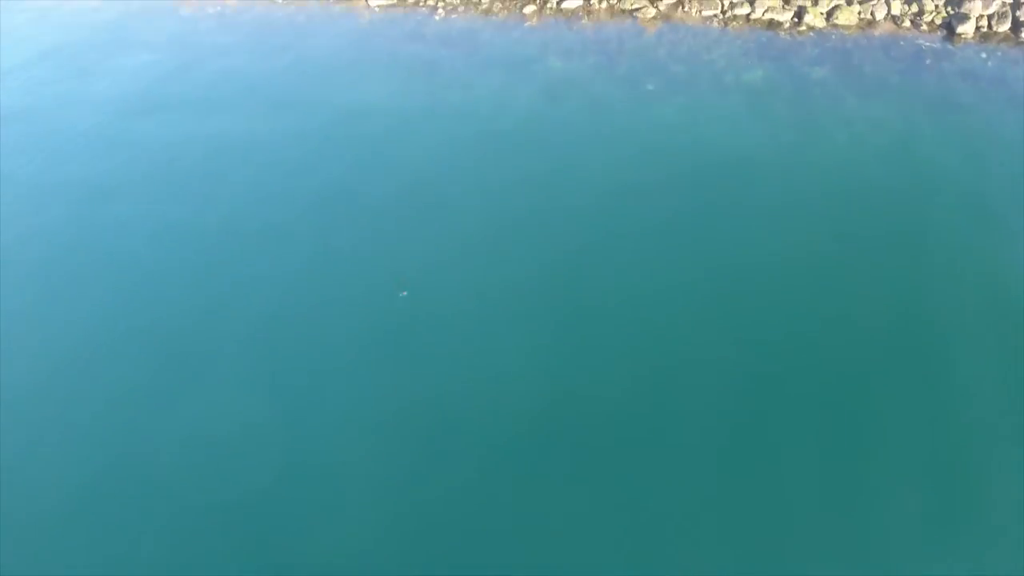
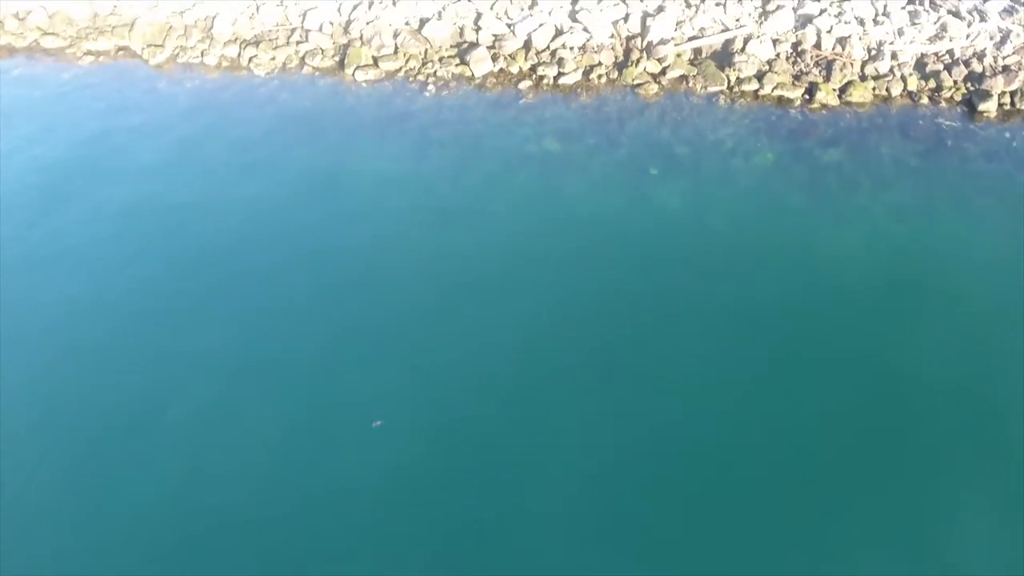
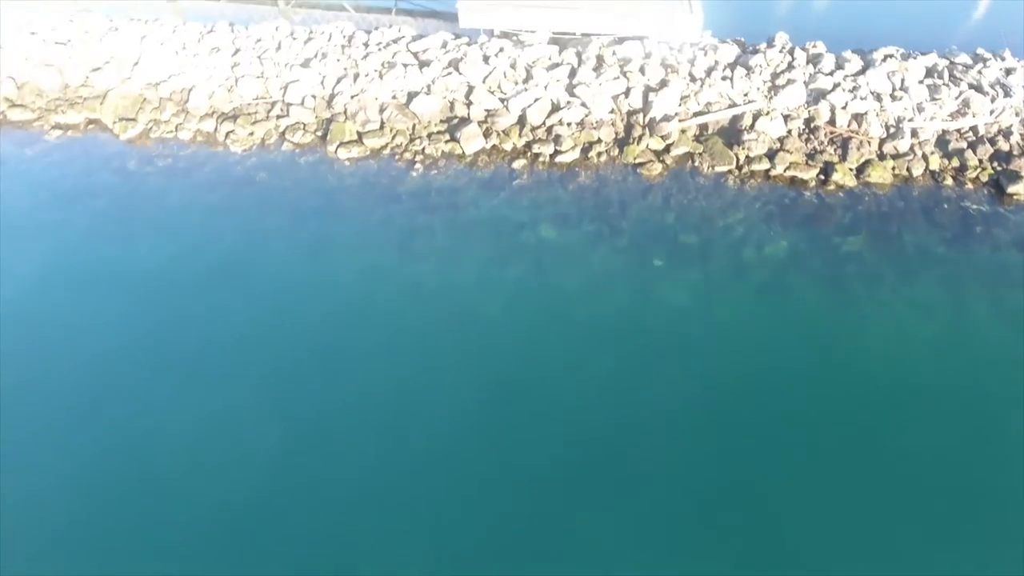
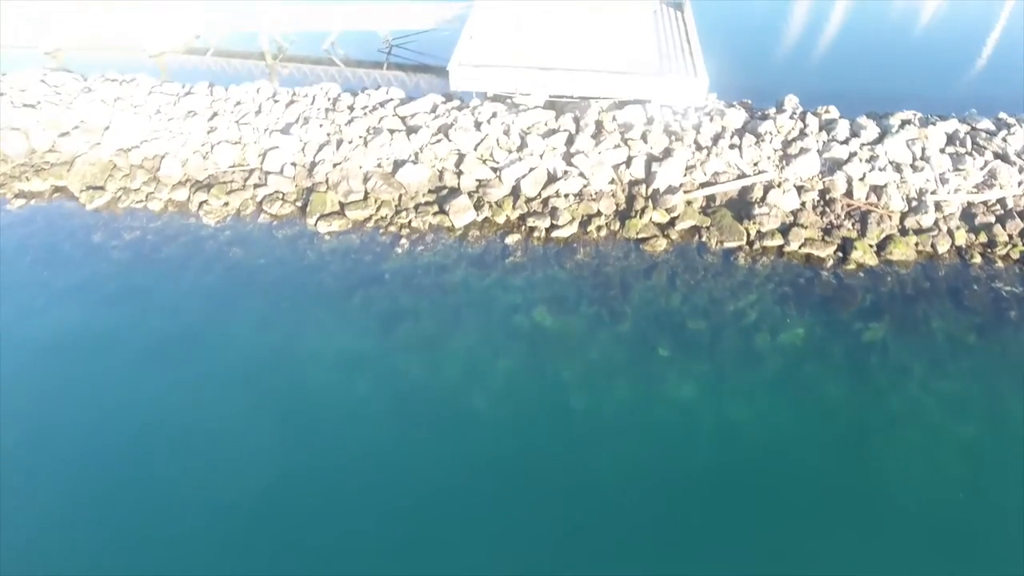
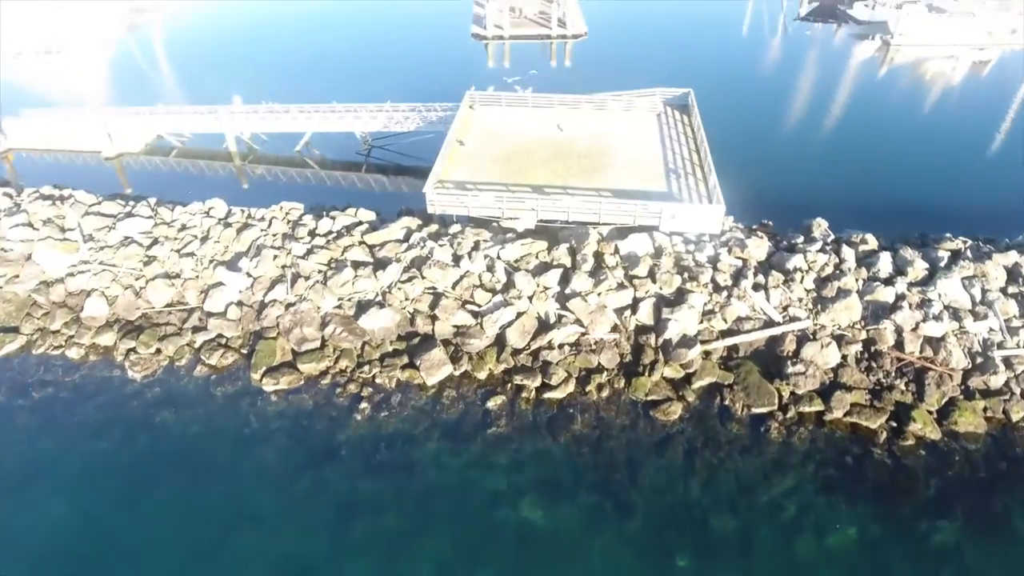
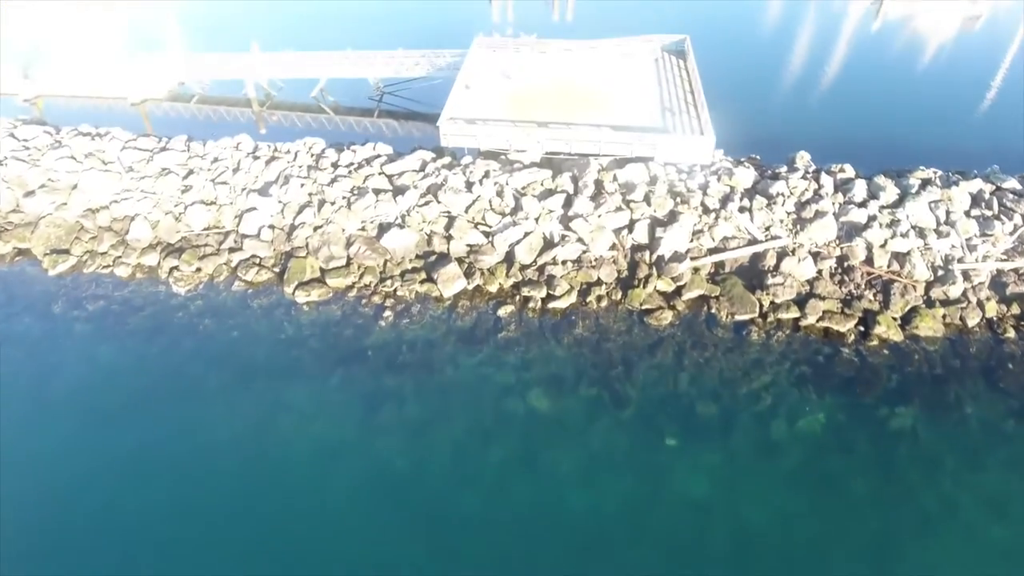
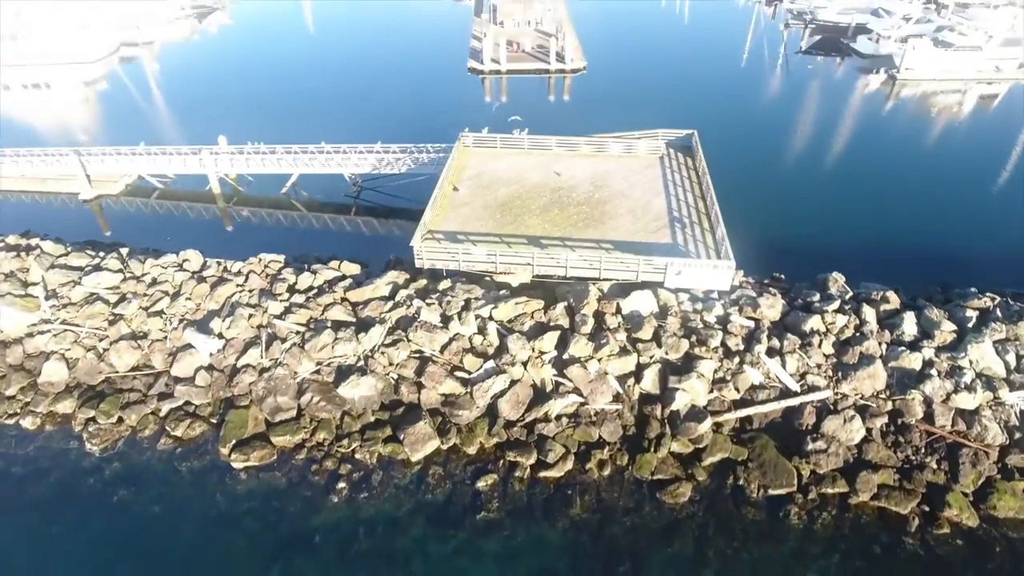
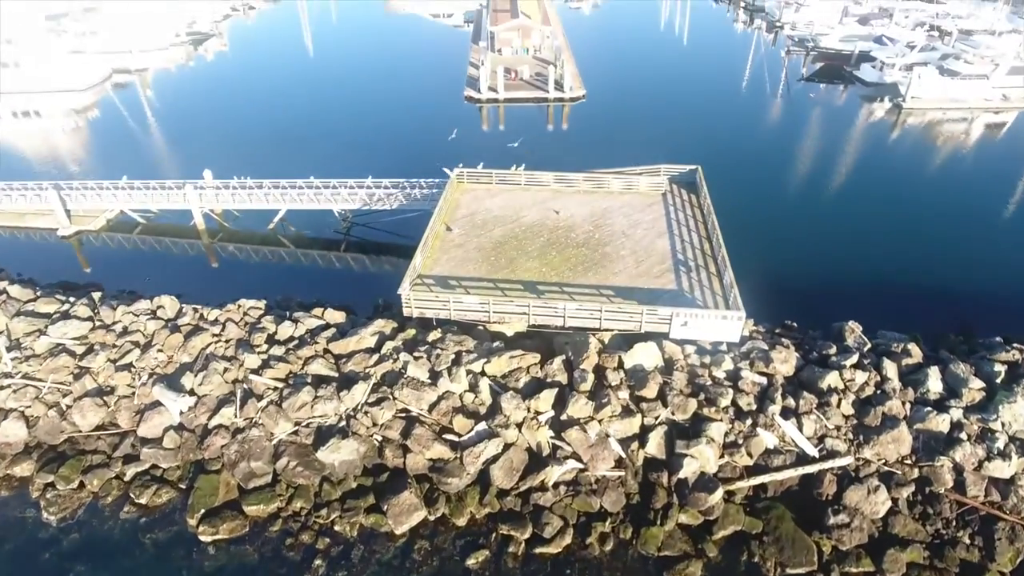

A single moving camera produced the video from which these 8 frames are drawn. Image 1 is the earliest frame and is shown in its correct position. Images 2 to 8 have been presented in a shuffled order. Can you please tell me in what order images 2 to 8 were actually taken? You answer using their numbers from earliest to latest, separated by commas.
2, 3, 4, 6, 5, 7, 8
